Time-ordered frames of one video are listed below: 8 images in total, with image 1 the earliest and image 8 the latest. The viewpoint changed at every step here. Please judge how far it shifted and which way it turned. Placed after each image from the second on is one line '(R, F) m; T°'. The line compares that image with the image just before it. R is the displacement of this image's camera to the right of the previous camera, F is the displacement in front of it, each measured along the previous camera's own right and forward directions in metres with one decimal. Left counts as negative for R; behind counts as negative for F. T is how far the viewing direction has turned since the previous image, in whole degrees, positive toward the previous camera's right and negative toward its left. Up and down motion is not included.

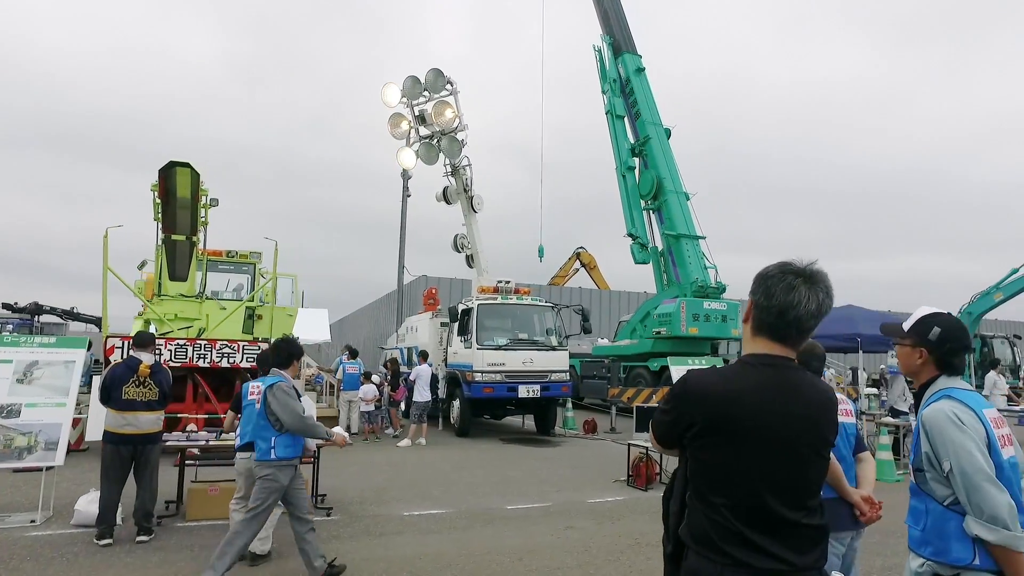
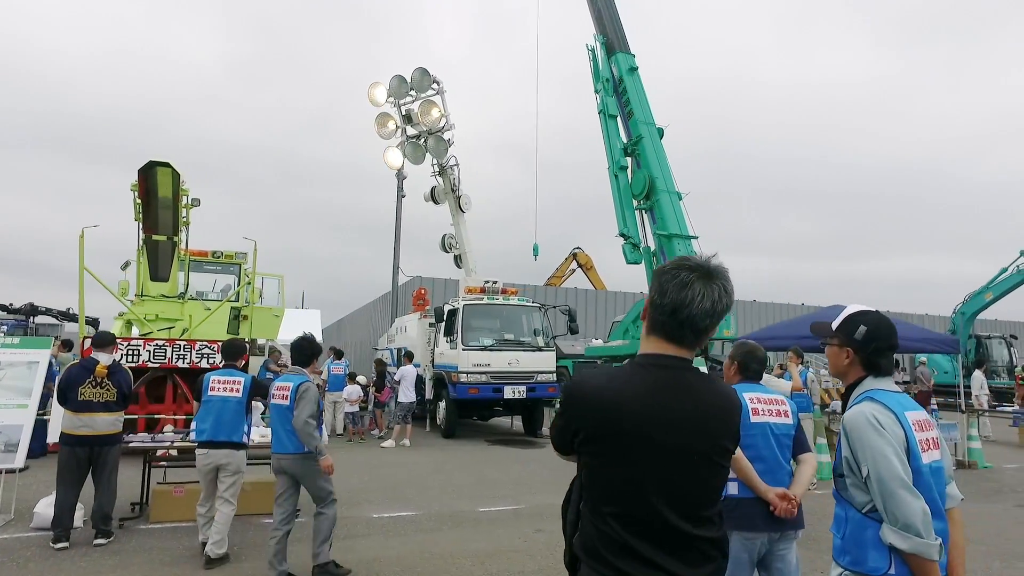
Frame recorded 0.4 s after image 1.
(+0.4, +0.1) m; 0°
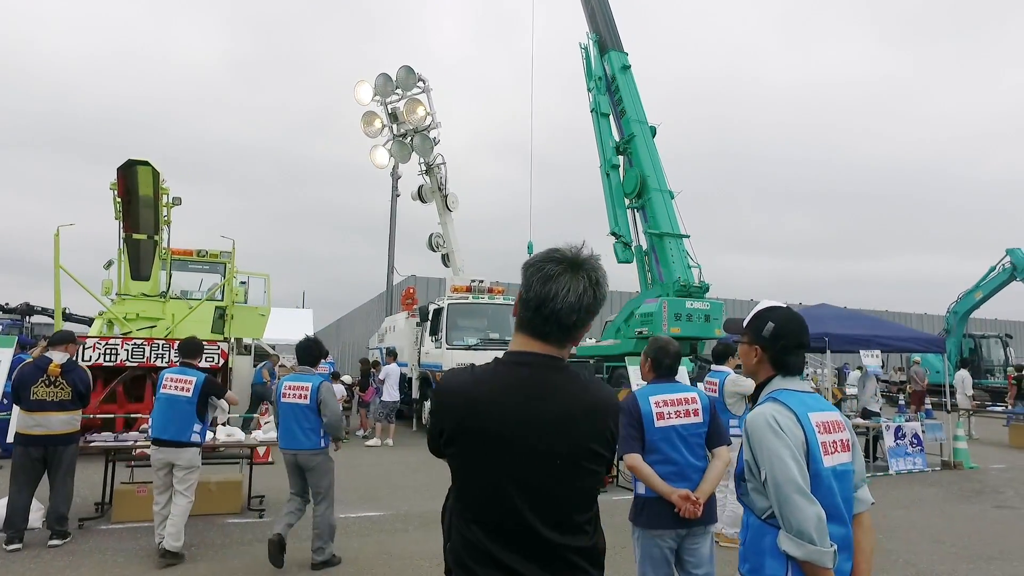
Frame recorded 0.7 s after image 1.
(+0.4, +0.1) m; 0°
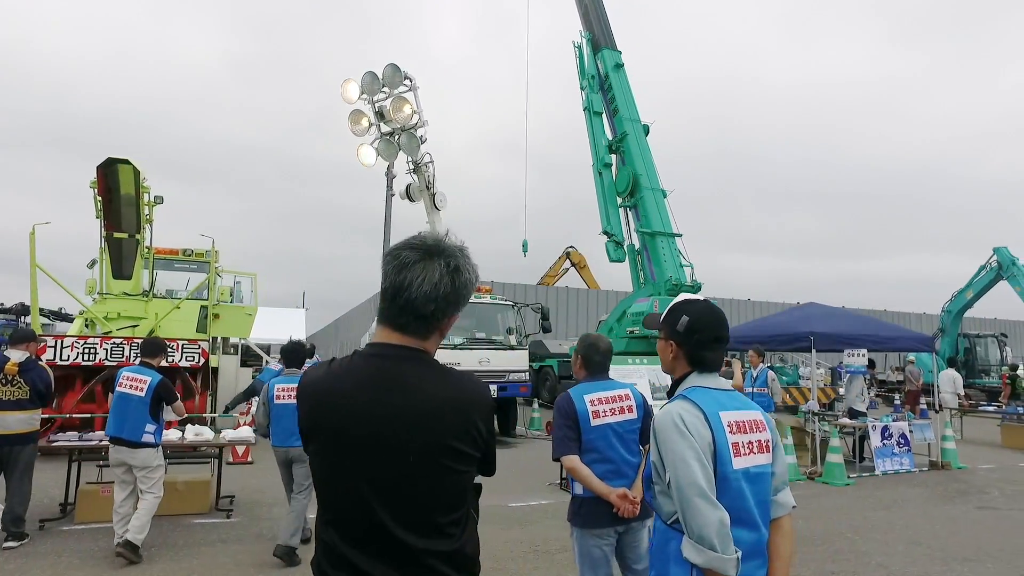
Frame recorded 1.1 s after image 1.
(+0.4, +0.1) m; 0°
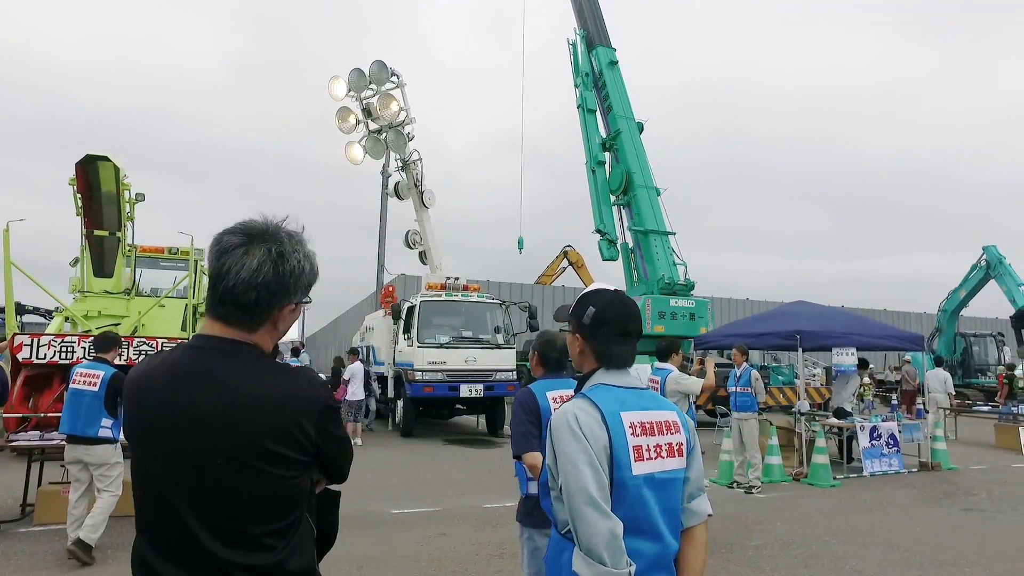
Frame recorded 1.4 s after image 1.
(+0.4, +0.1) m; 0°
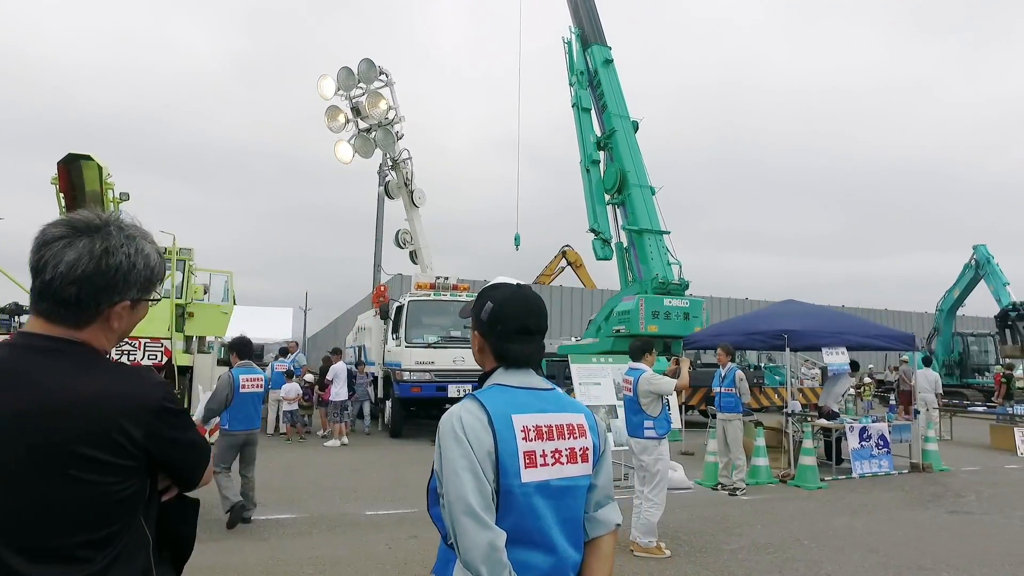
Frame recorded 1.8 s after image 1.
(+0.4, +0.1) m; 0°
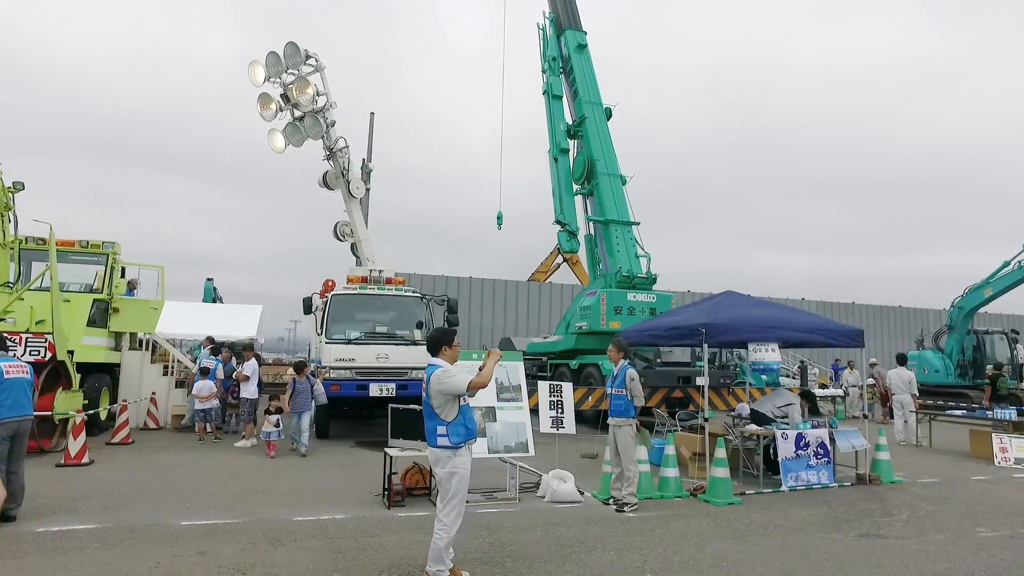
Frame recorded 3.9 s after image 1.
(+2.3, +0.9) m; -3°
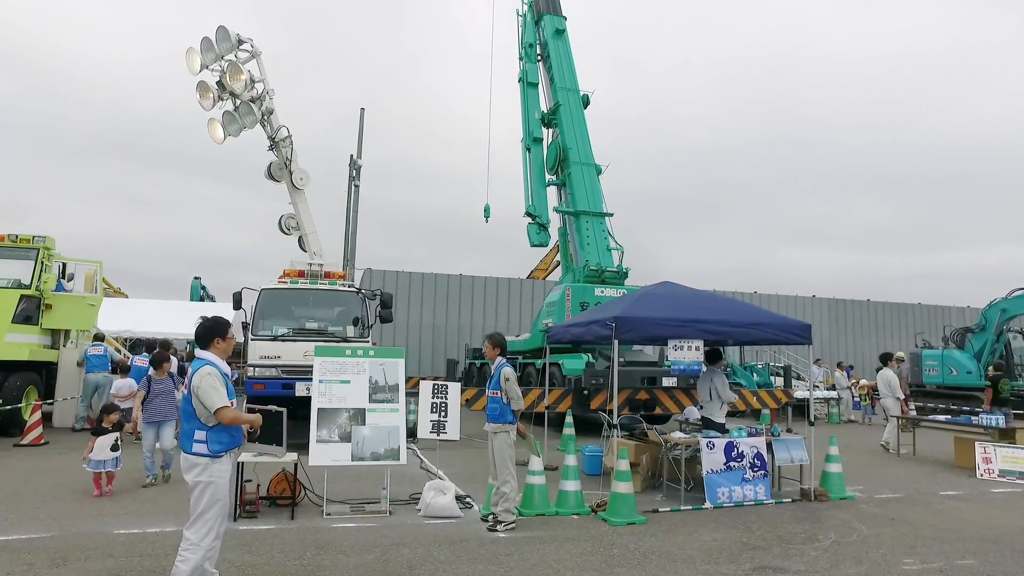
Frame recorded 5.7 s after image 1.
(+2.0, +0.9) m; -3°
